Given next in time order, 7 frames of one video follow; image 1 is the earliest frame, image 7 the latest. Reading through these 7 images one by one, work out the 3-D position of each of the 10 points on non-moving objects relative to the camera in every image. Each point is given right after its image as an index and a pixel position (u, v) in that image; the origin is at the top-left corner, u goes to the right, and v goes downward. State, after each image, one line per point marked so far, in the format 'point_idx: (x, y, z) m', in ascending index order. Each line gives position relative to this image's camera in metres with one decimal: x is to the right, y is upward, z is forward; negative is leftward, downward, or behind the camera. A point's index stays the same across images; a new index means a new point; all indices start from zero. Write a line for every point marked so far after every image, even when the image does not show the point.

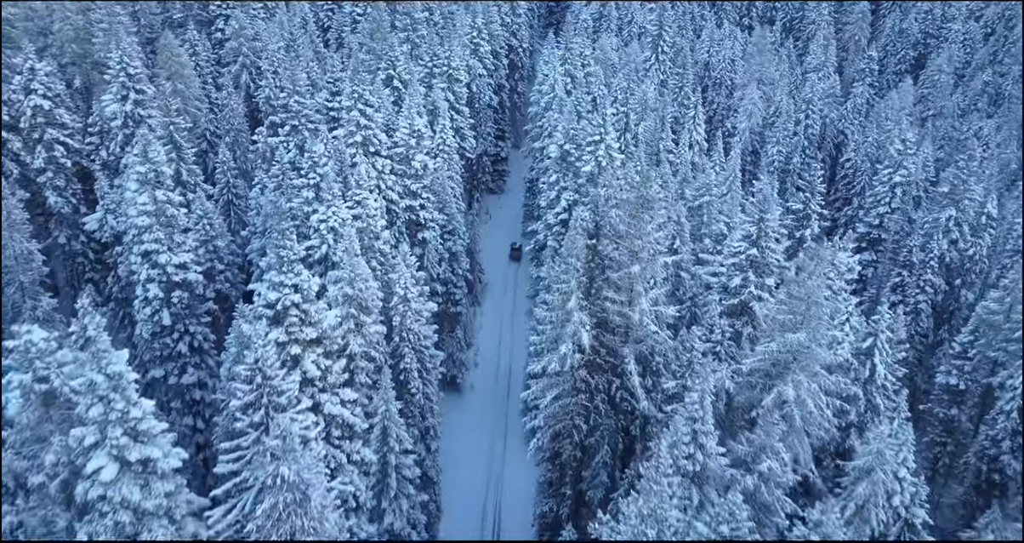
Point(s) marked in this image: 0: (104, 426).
0: (-9.1, -3.4, +16.8) m
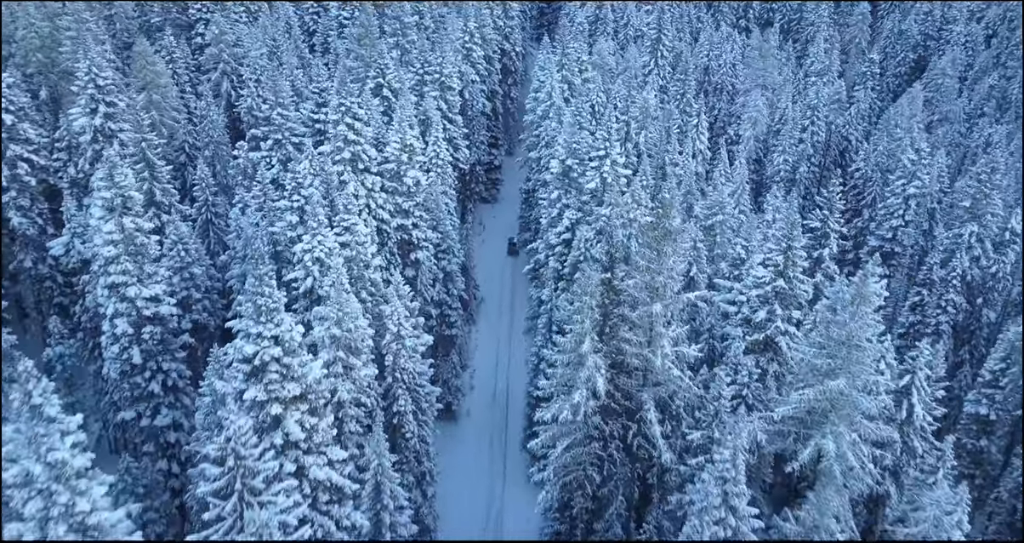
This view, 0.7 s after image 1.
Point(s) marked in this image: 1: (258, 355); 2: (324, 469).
0: (-8.8, -4.7, +14.2) m
1: (-6.3, -2.0, +18.7) m
2: (-5.0, -5.2, +19.9) m
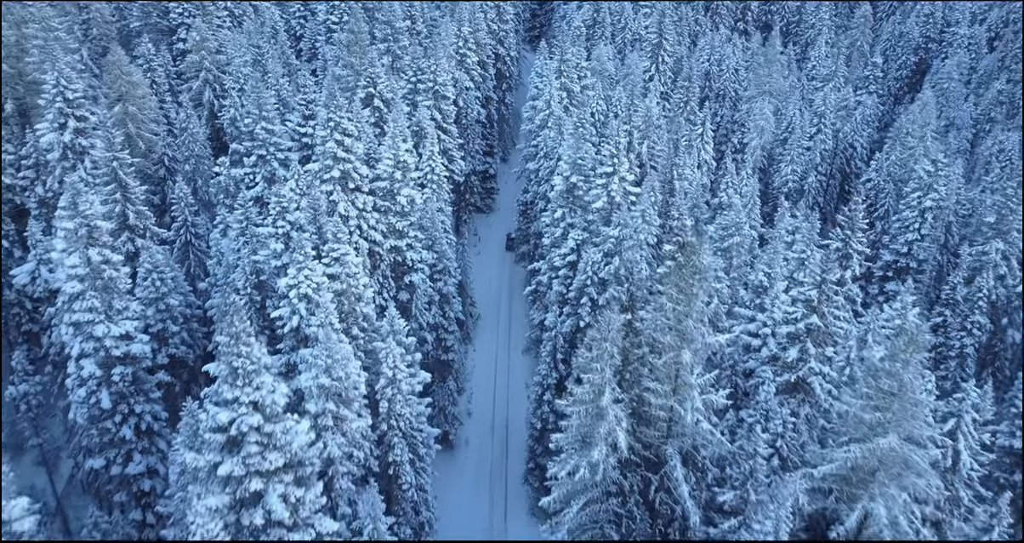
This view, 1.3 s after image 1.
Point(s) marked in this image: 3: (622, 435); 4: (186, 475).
0: (-8.4, -5.9, +11.7) m
1: (-6.0, -3.2, +16.3) m
2: (-4.7, -6.4, +17.5) m
3: (+2.9, -4.3, +19.6) m
4: (-7.9, -4.9, +18.2) m
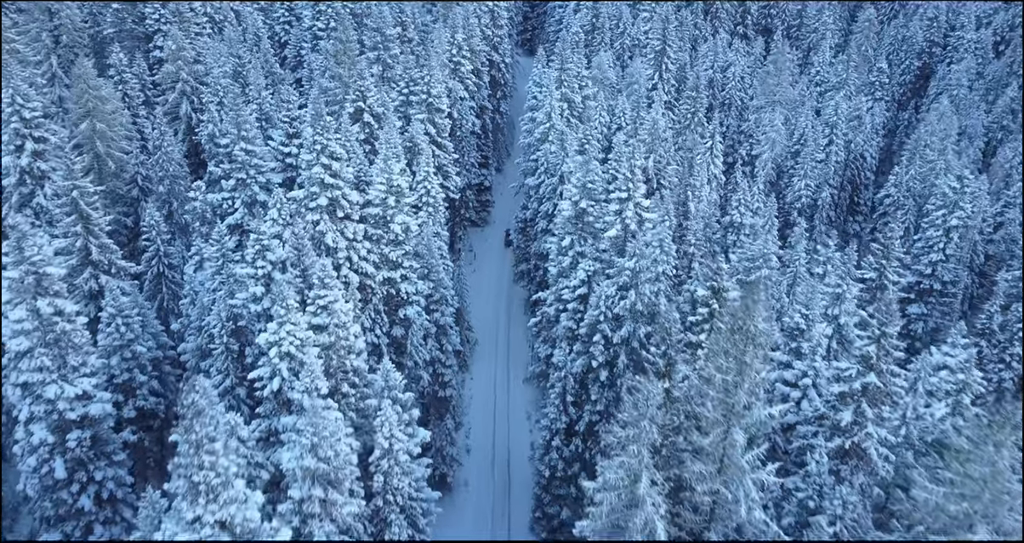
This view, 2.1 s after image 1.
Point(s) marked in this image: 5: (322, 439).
0: (-7.8, -7.4, +8.6) m
1: (-5.5, -4.7, +13.2) m
2: (-4.2, -7.9, +14.4) m
3: (+3.3, -5.7, +16.7) m
4: (-7.4, -6.4, +15.1) m
5: (-4.6, -4.0, +18.2) m
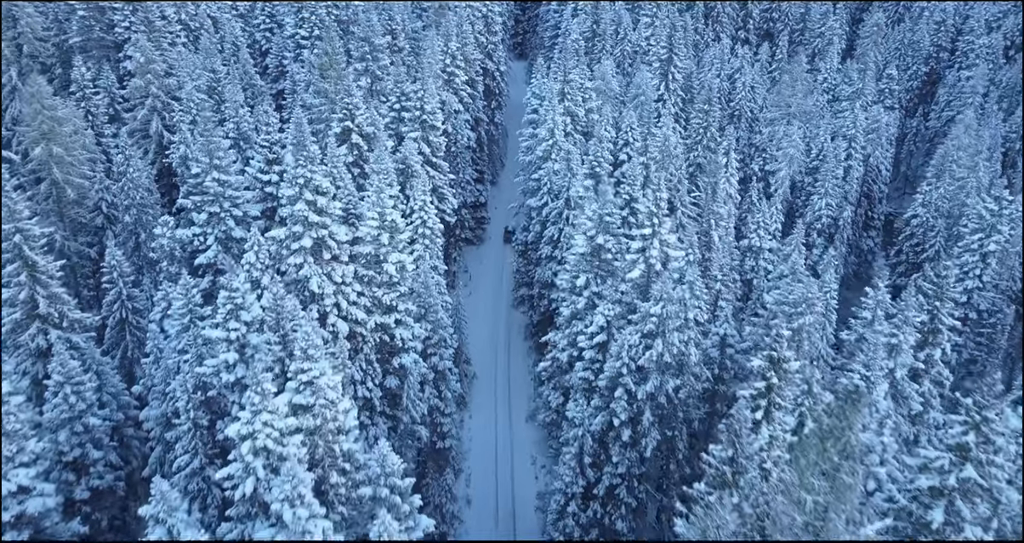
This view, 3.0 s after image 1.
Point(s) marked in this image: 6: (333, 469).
0: (-7.0, -9.1, +4.9) m
1: (-4.8, -6.4, +9.5) m
2: (-3.5, -9.6, +10.8) m
3: (+3.9, -7.3, +13.2) m
4: (-6.8, -8.1, +11.4) m
5: (-4.0, -5.7, +14.6) m
6: (-4.5, -5.1, +19.2) m
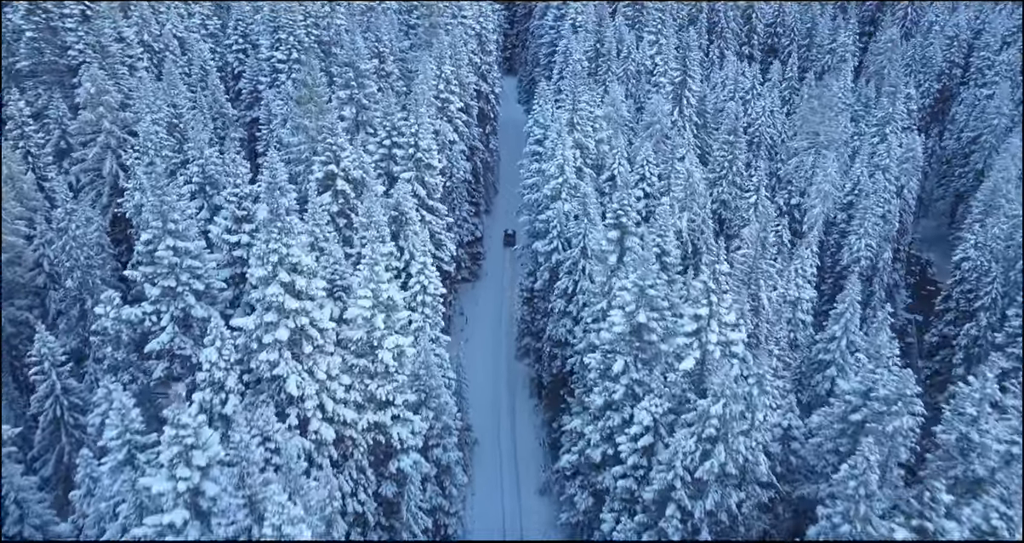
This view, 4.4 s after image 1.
0: (-5.7, -11.5, -0.5) m
1: (-3.6, -8.9, +4.2) m
2: (-2.2, -12.1, +5.5) m
3: (+5.1, -9.8, +8.1) m
4: (-5.6, -10.7, +6.1) m
5: (-2.9, -8.2, +9.3) m
6: (-3.5, -7.7, +13.9) m
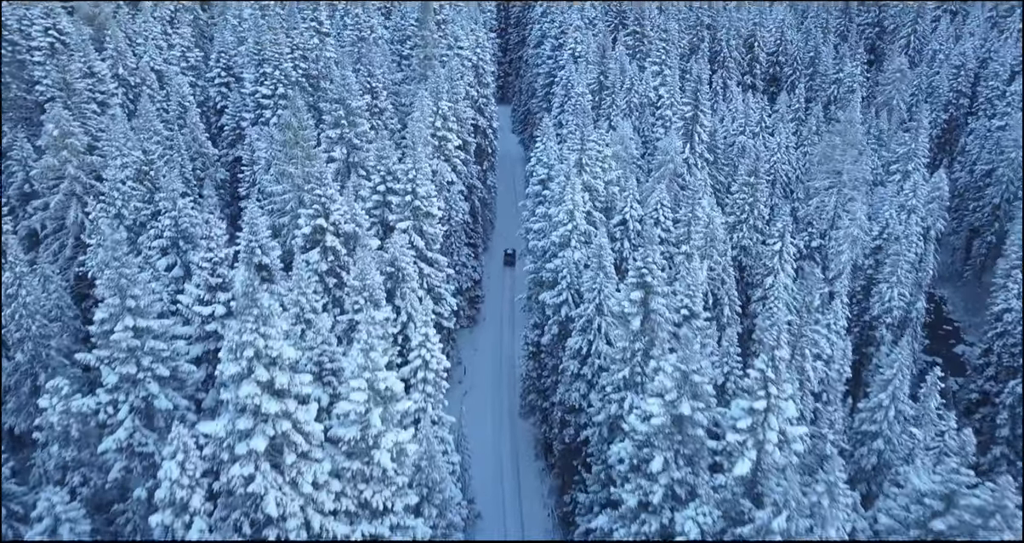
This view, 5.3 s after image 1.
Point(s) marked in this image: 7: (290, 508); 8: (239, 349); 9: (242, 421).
0: (-4.7, -13.1, -4.3) m
1: (-2.7, -10.5, +0.5) m
2: (-1.4, -13.7, +1.7) m
3: (+5.9, -11.5, +4.4) m
4: (-4.7, -12.4, +2.2) m
5: (-2.1, -10.0, +5.6) m
6: (-2.8, -9.6, +10.2) m
7: (-5.0, -5.5, +17.1) m
8: (-6.5, -1.5, +18.2) m
9: (-6.3, -3.3, +17.6) m
